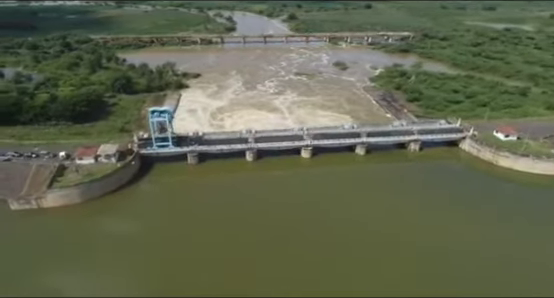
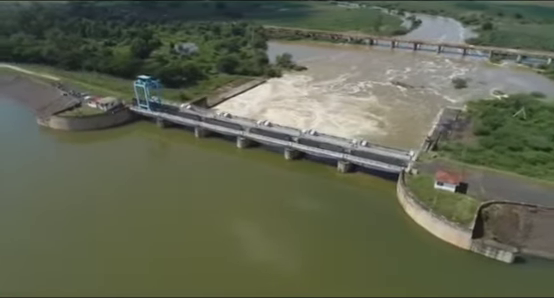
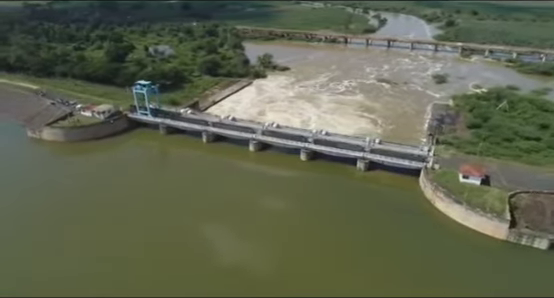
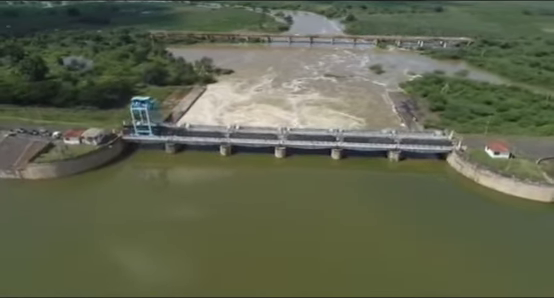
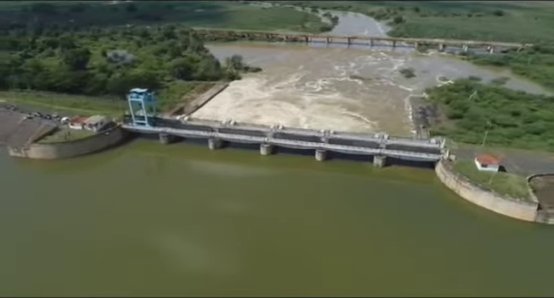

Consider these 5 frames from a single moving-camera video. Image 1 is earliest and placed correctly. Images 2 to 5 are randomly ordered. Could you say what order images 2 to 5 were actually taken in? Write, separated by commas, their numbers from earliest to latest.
4, 5, 3, 2
